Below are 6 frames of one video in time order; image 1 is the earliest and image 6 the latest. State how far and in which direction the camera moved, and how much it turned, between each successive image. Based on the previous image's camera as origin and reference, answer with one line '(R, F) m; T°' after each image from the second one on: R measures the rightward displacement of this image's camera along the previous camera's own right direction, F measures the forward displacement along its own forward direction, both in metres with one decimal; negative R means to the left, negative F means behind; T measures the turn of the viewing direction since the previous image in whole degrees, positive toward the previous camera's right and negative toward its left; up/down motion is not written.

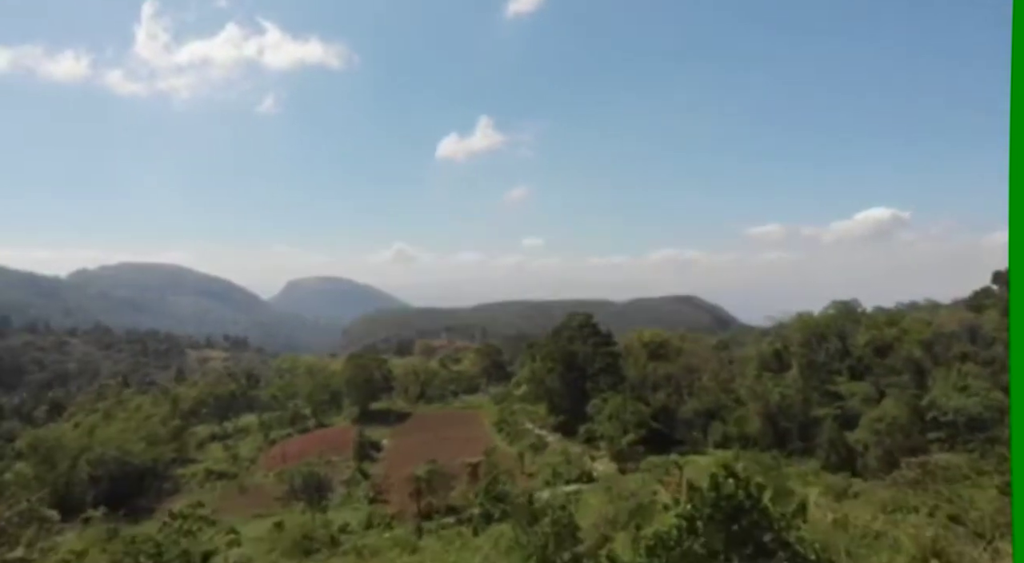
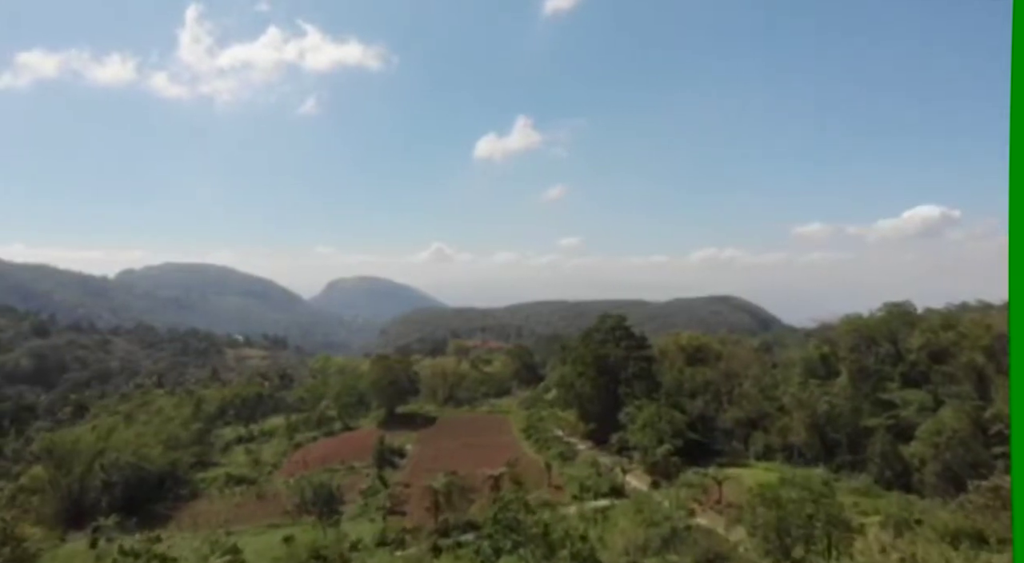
(+0.1, +0.2) m; -3°
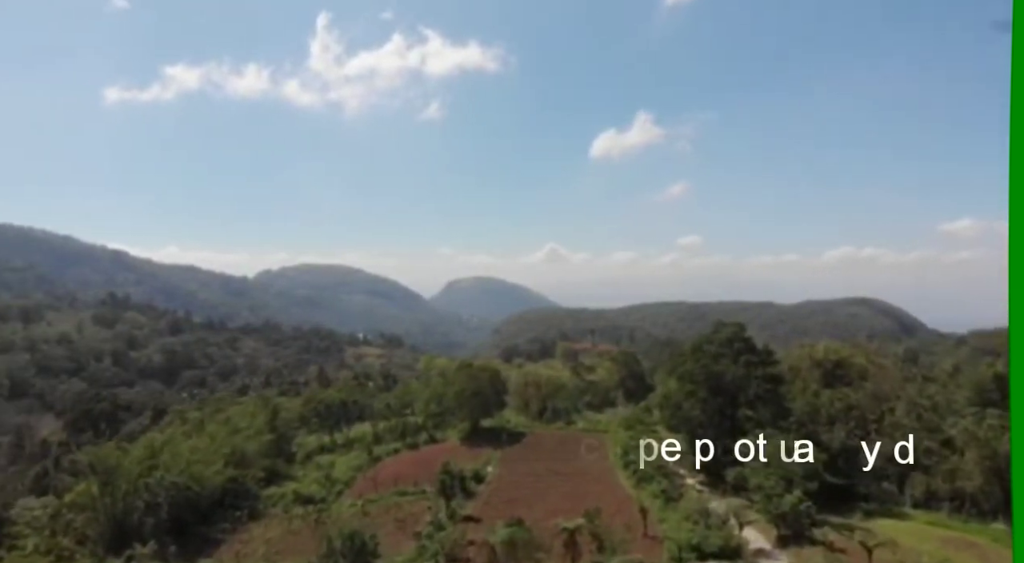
(+0.2, +0.7) m; -11°
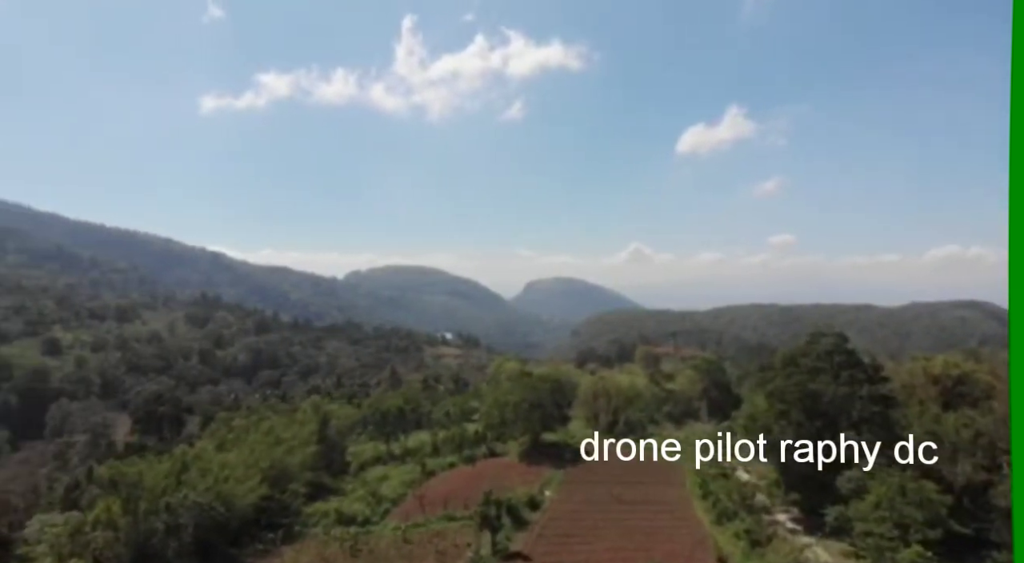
(+0.2, +0.5) m; -7°
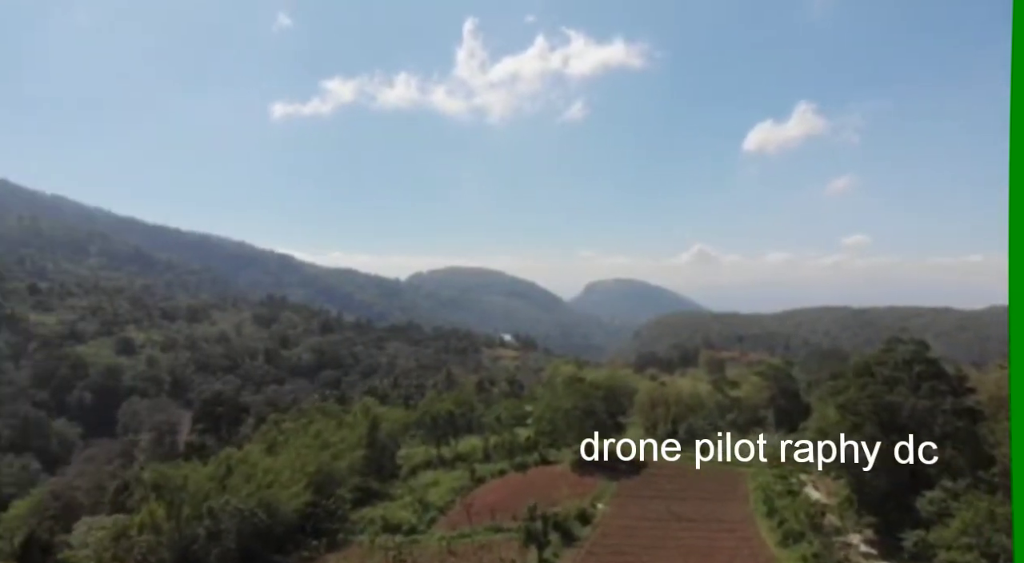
(+0.1, +0.2) m; -5°
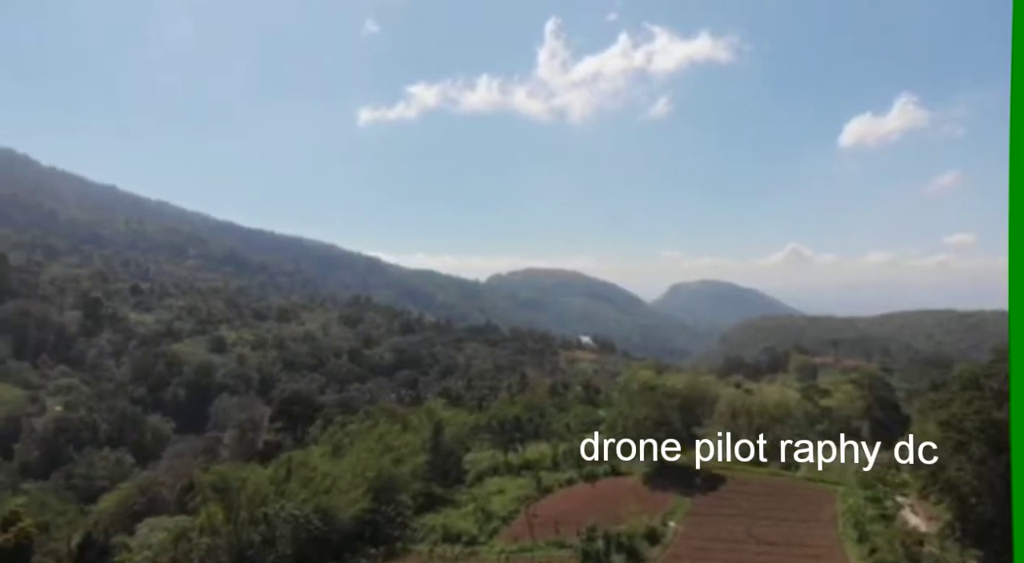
(+0.1, +0.2) m; -7°
